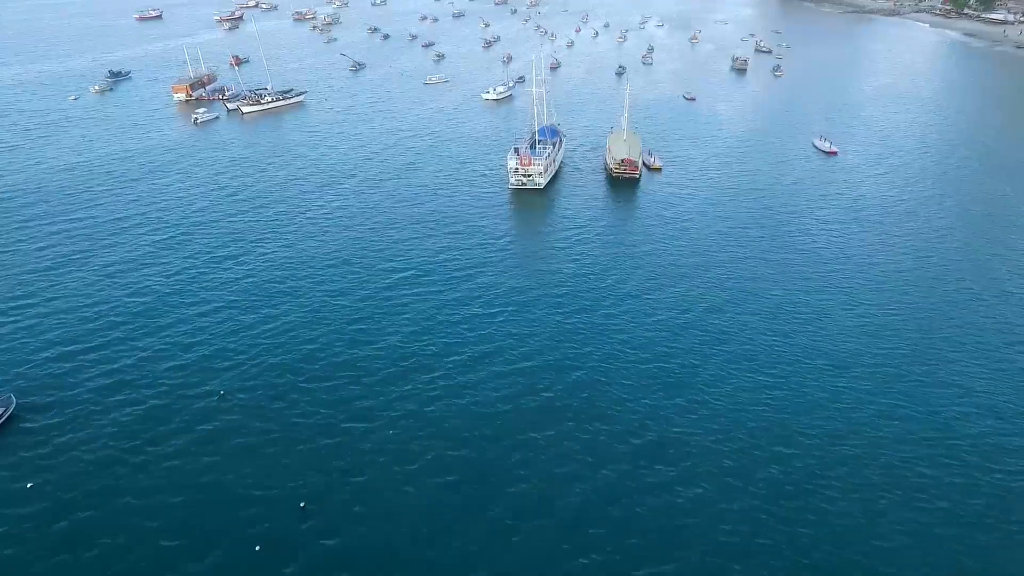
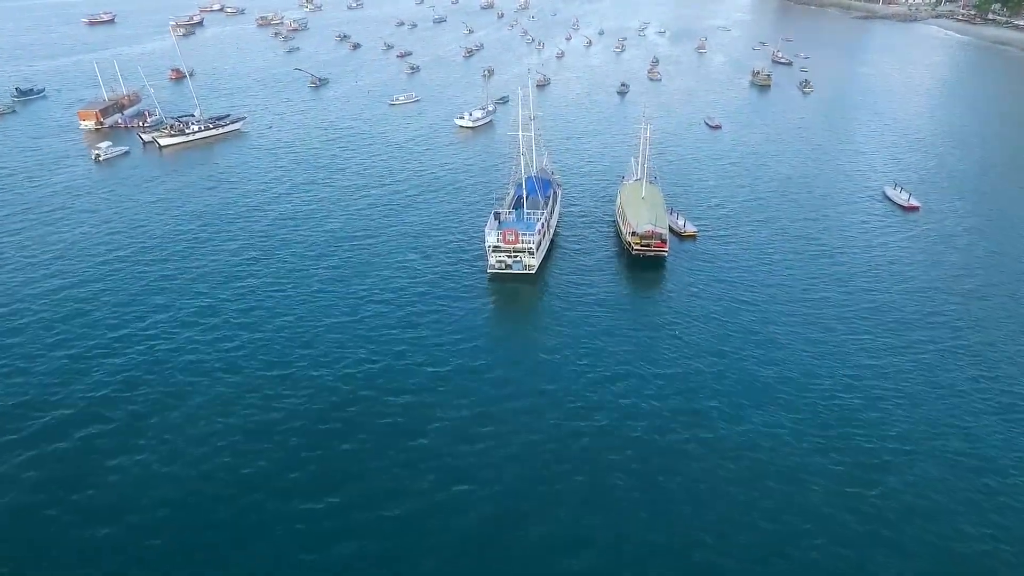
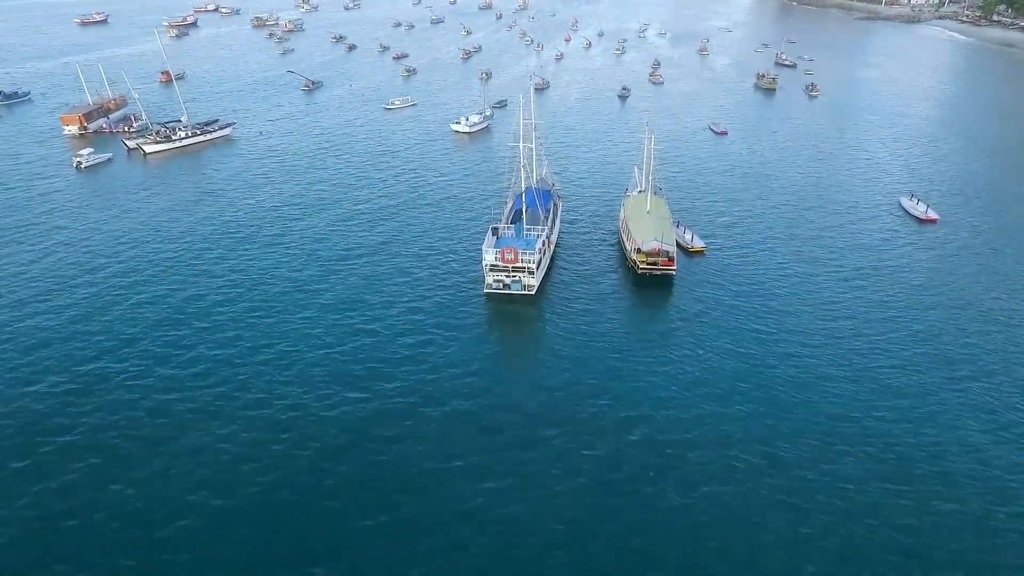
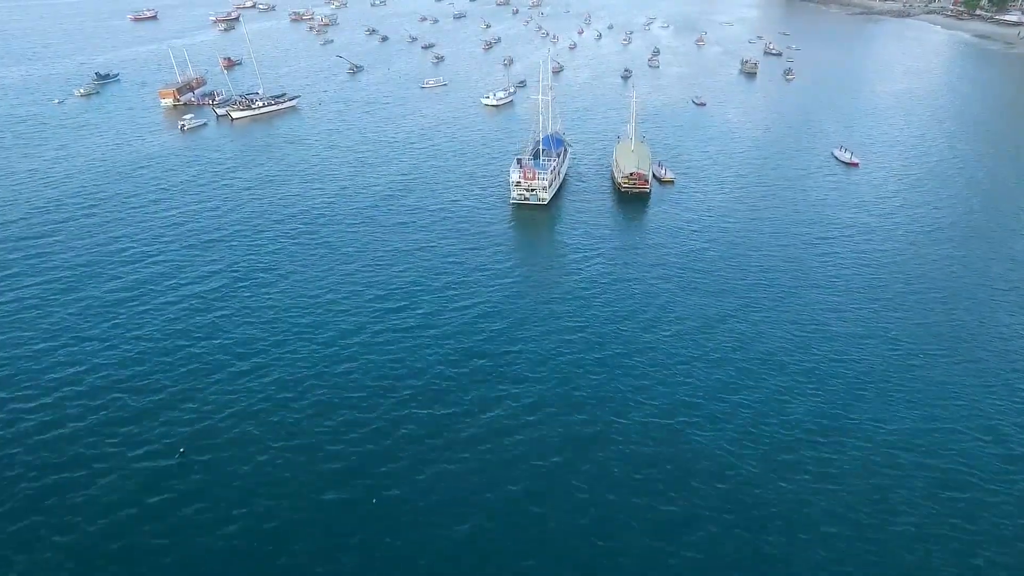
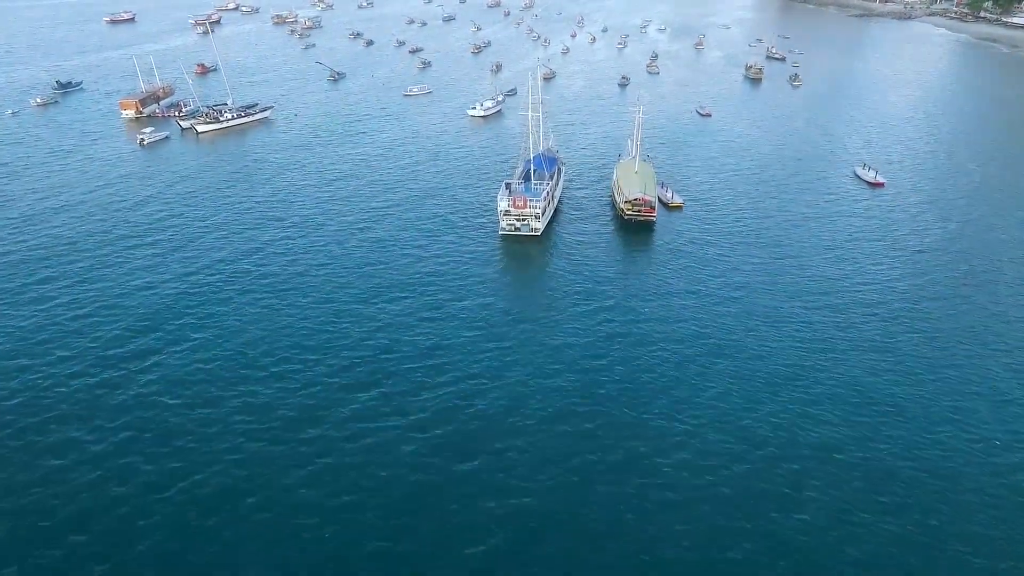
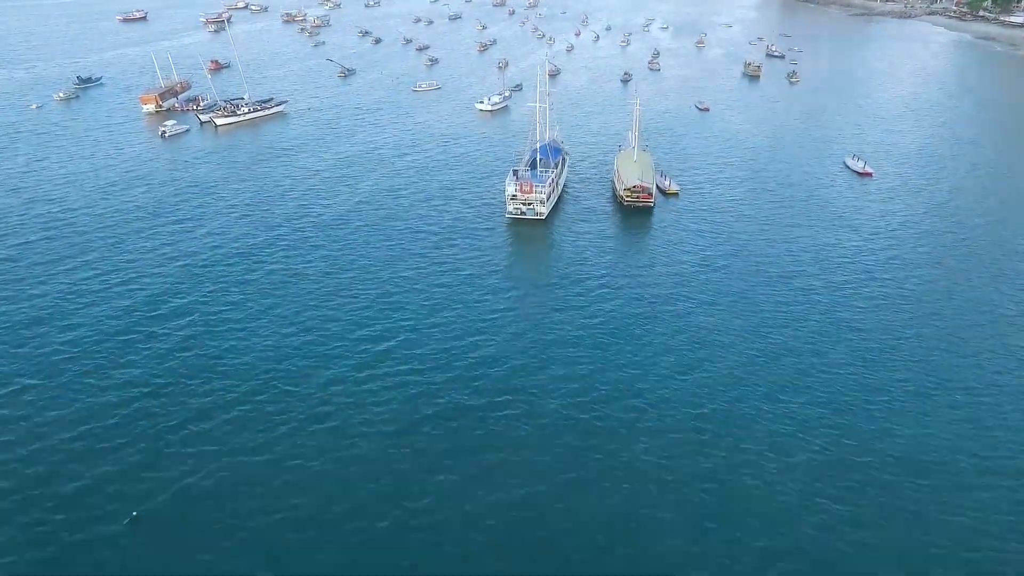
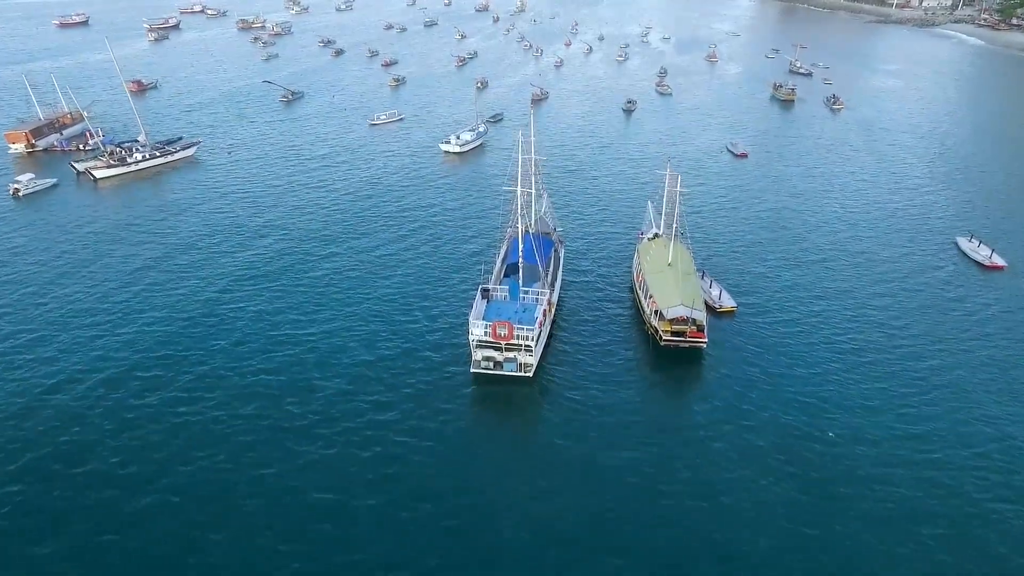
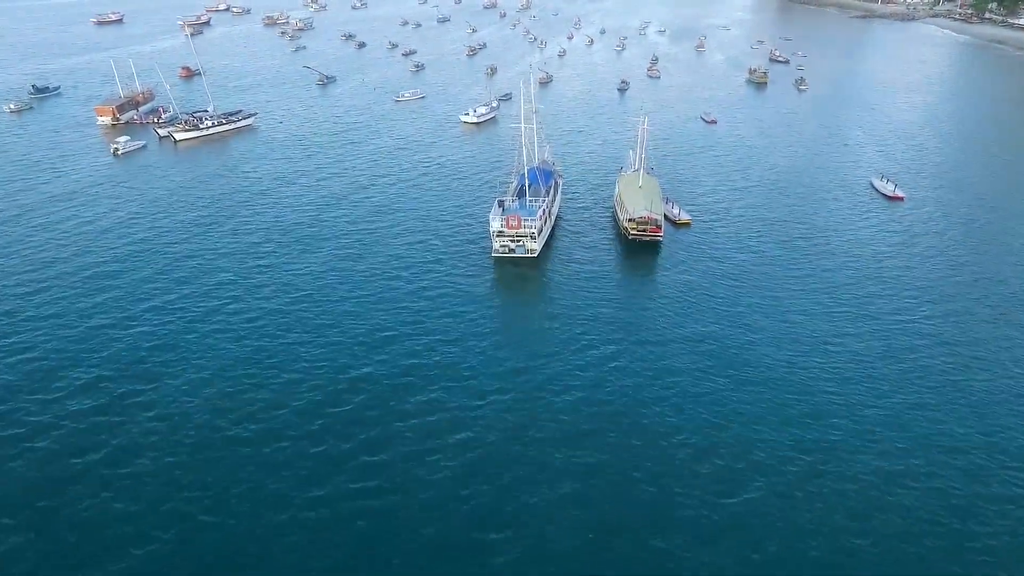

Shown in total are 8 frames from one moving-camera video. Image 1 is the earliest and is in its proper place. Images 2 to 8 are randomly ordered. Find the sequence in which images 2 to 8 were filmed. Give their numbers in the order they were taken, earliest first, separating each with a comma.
4, 6, 5, 8, 2, 3, 7
